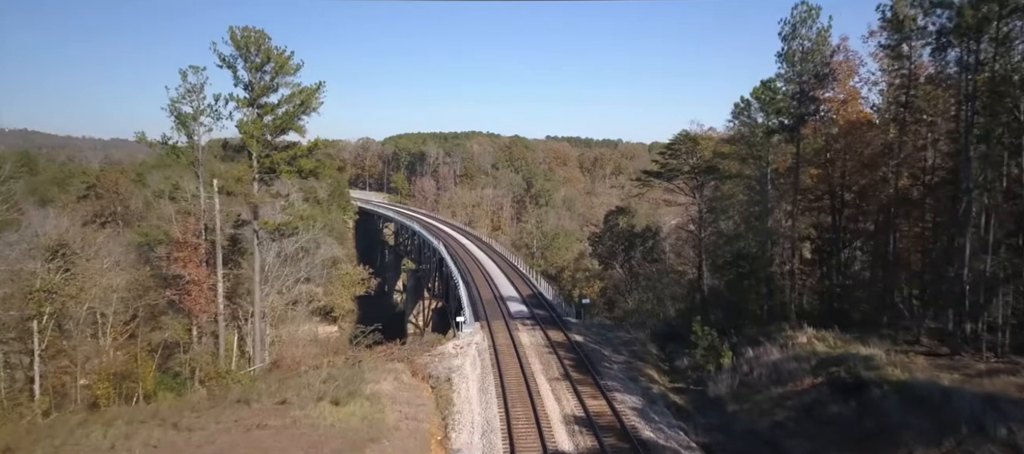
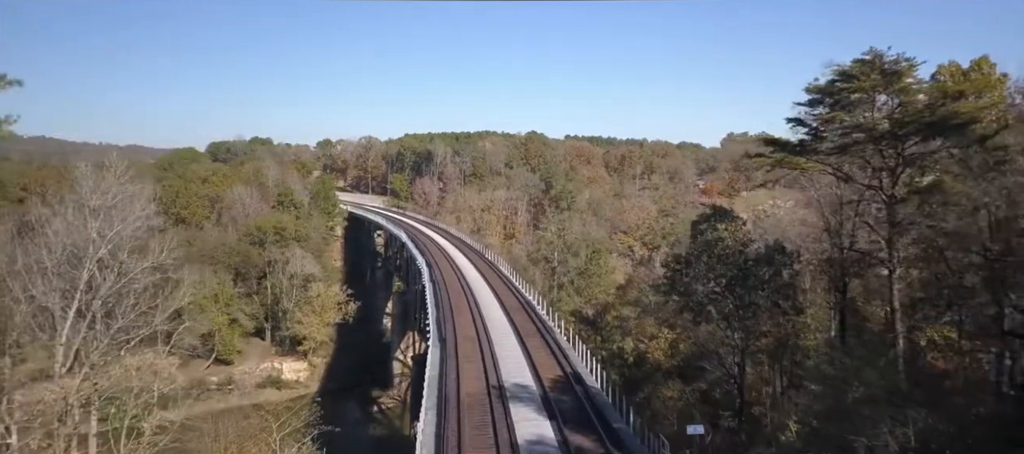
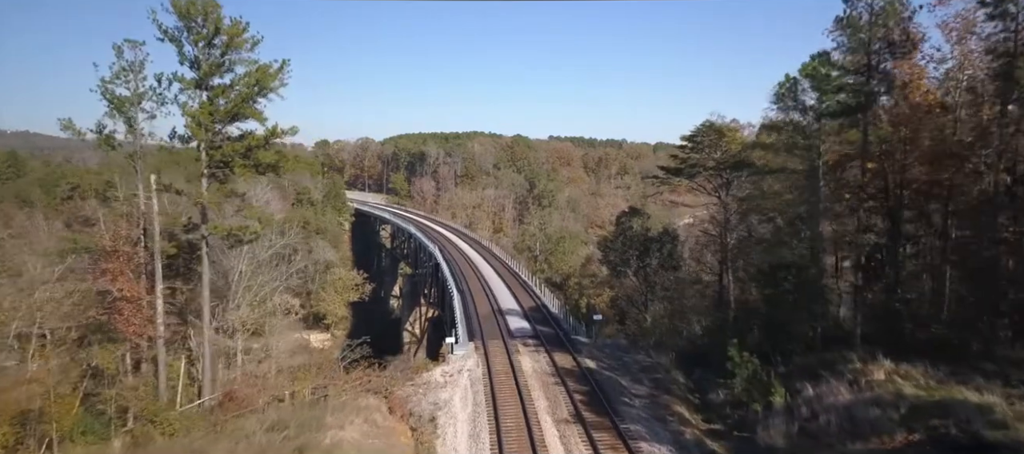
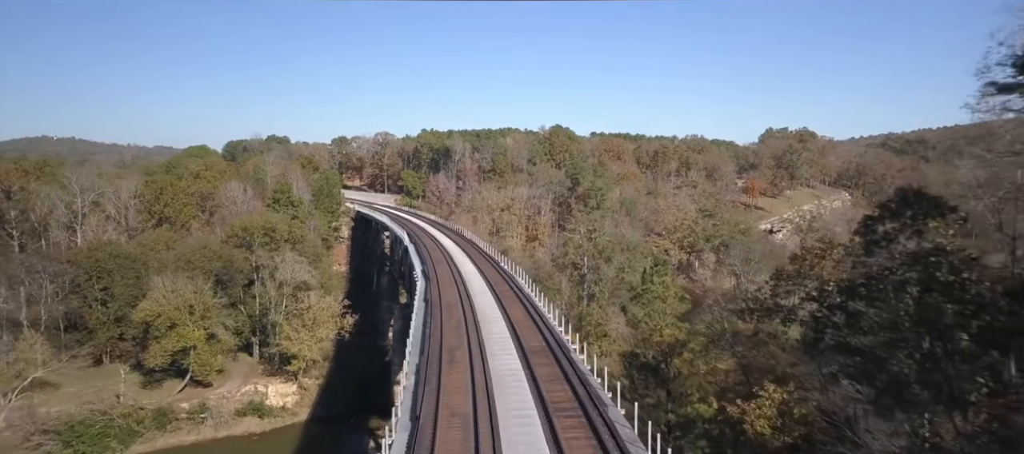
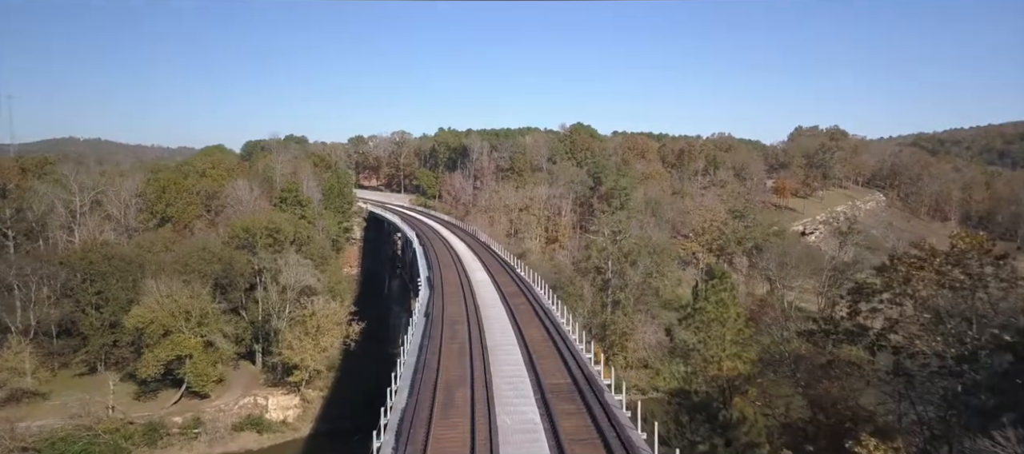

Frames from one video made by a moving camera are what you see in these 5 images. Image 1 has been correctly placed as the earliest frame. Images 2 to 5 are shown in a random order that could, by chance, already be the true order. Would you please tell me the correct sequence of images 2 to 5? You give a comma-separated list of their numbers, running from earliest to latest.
3, 2, 4, 5
